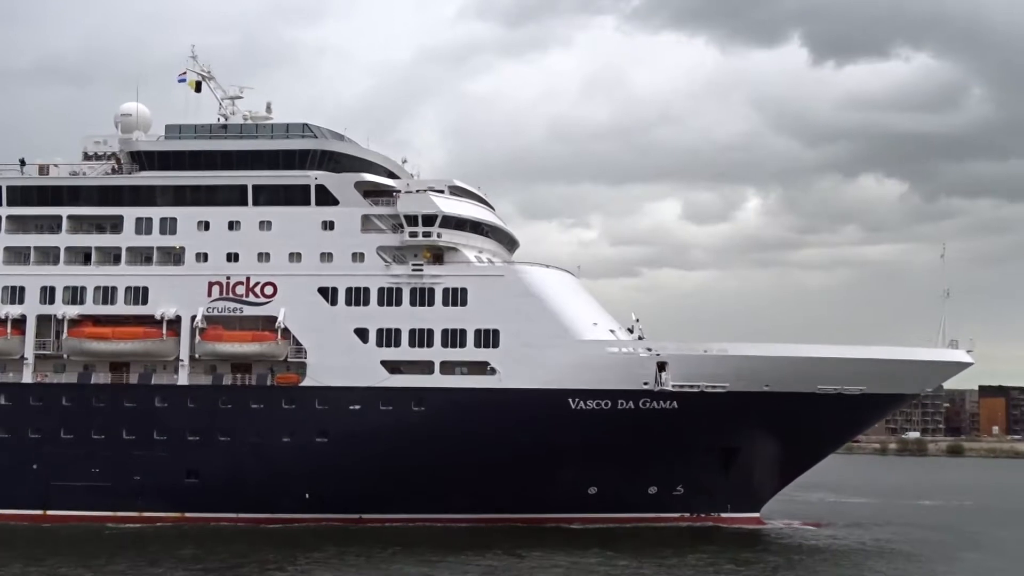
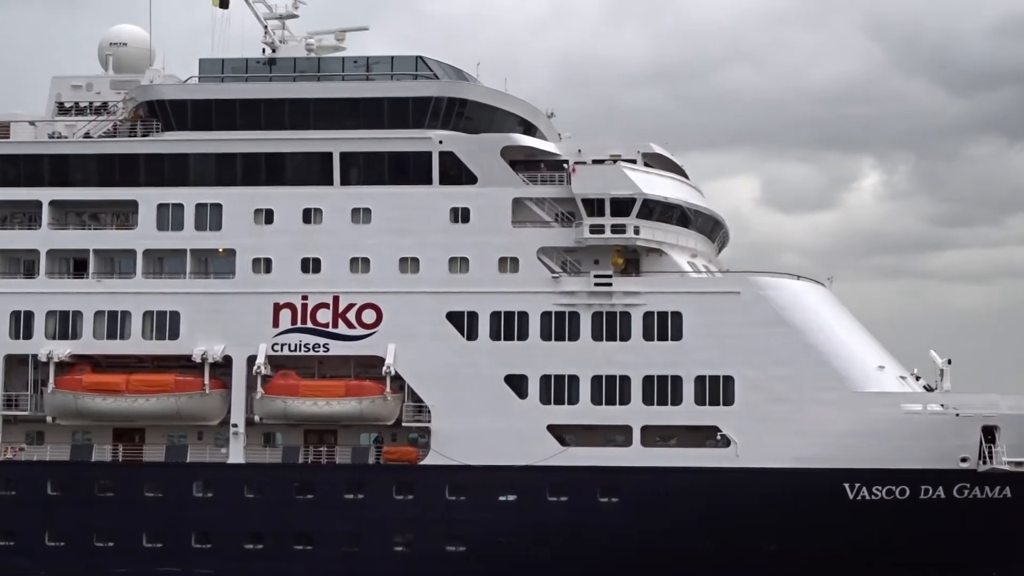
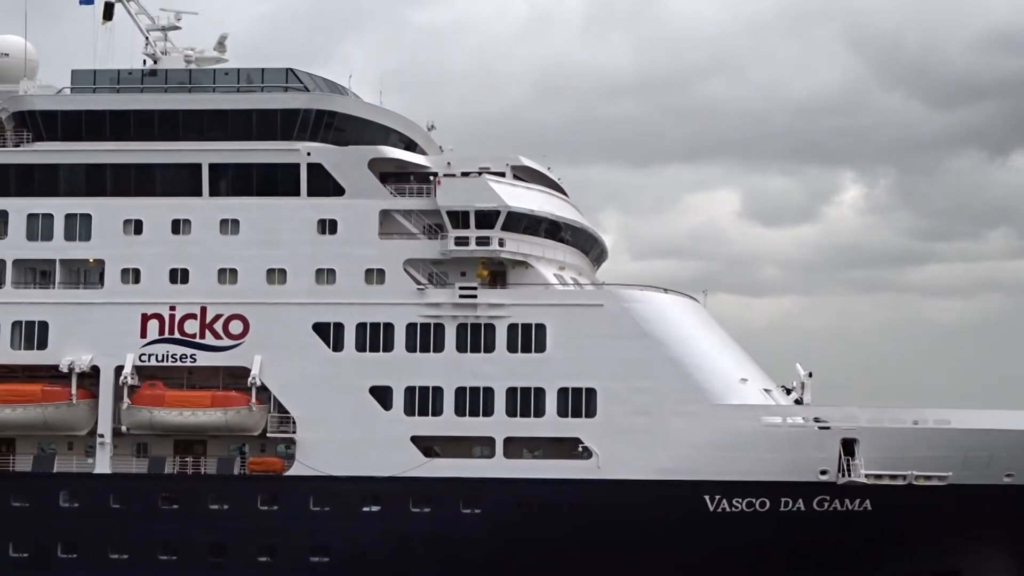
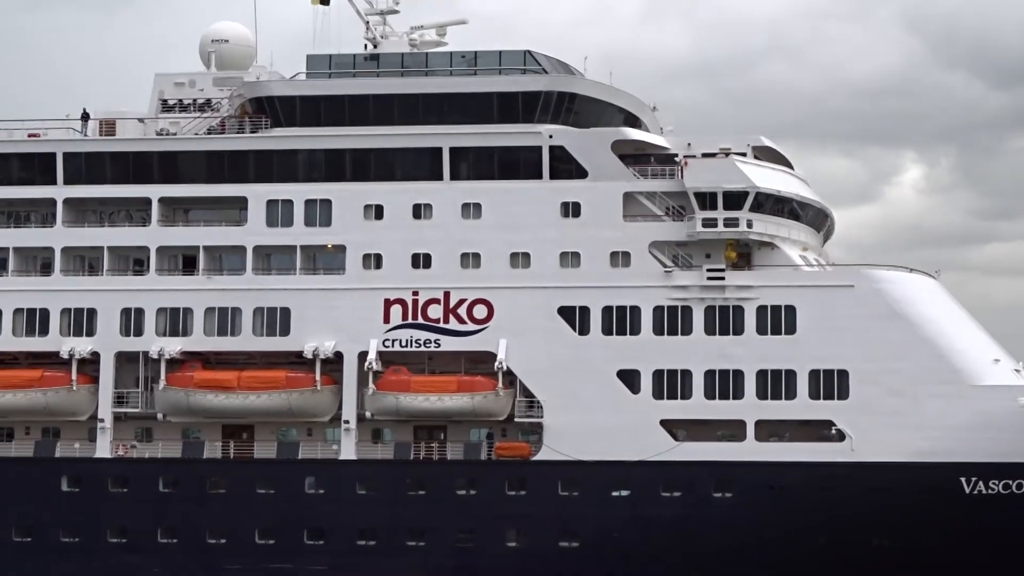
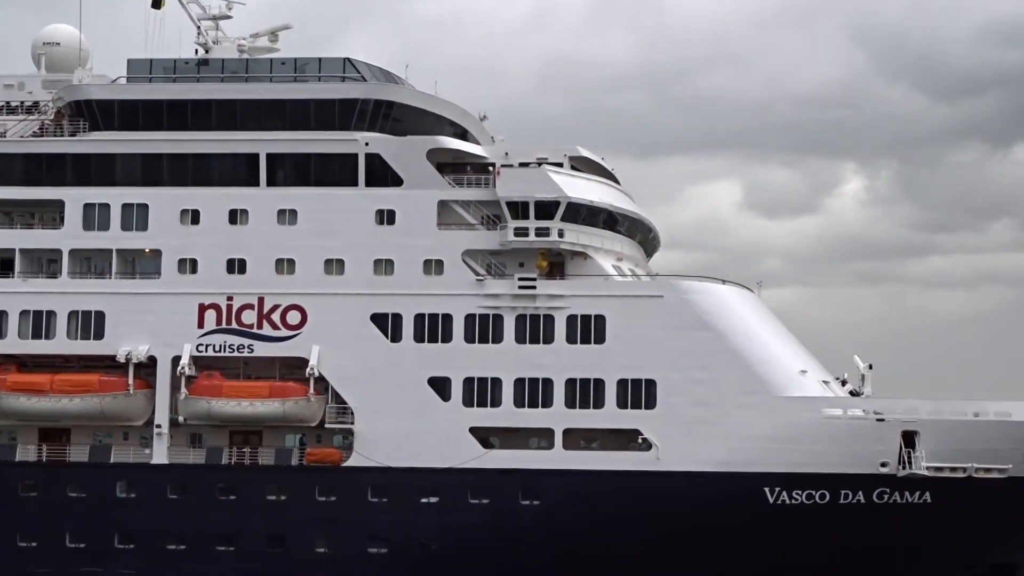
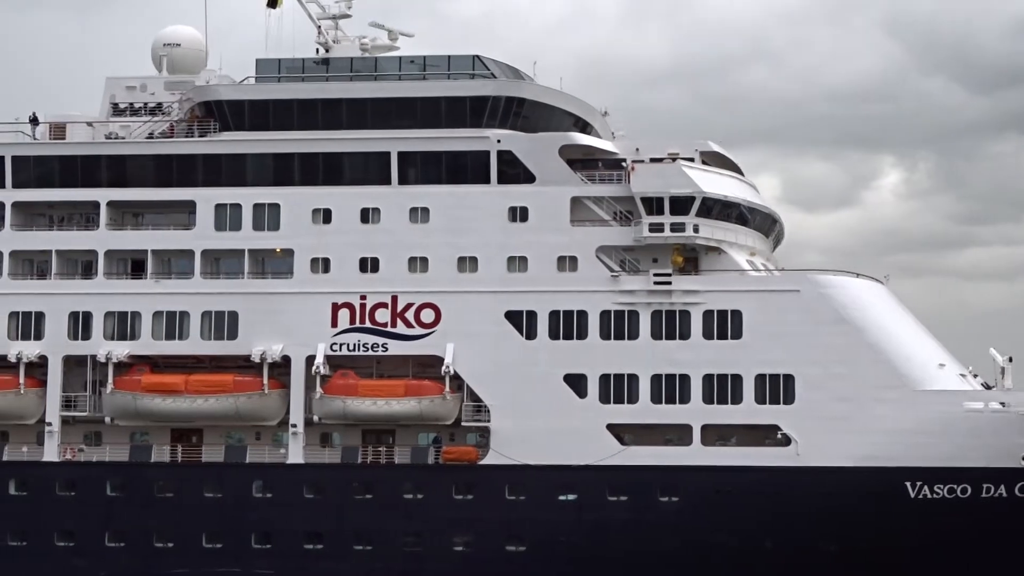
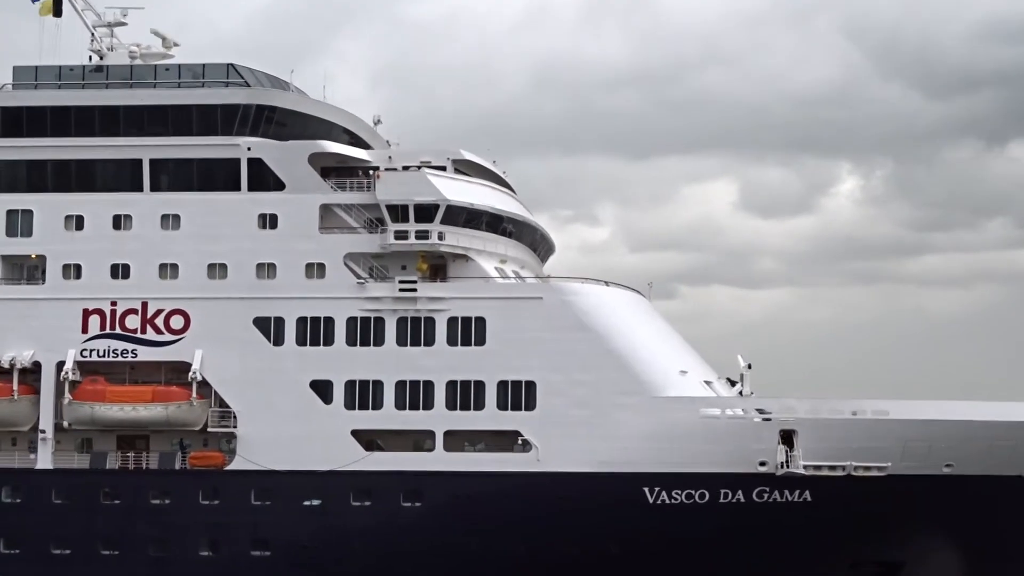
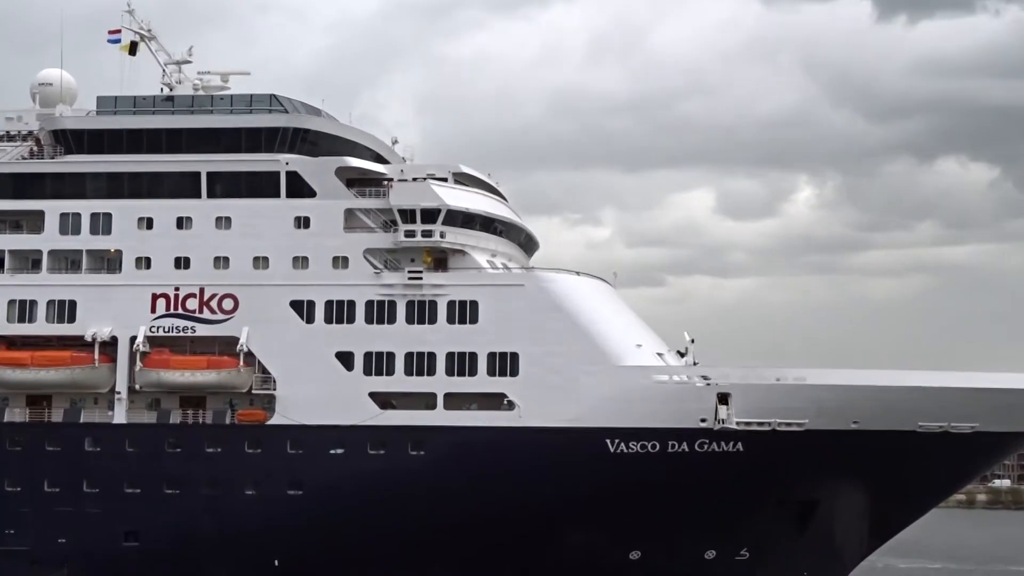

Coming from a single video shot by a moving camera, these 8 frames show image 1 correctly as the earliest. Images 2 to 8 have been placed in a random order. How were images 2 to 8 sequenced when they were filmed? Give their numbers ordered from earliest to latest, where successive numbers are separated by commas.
8, 7, 3, 5, 2, 6, 4
